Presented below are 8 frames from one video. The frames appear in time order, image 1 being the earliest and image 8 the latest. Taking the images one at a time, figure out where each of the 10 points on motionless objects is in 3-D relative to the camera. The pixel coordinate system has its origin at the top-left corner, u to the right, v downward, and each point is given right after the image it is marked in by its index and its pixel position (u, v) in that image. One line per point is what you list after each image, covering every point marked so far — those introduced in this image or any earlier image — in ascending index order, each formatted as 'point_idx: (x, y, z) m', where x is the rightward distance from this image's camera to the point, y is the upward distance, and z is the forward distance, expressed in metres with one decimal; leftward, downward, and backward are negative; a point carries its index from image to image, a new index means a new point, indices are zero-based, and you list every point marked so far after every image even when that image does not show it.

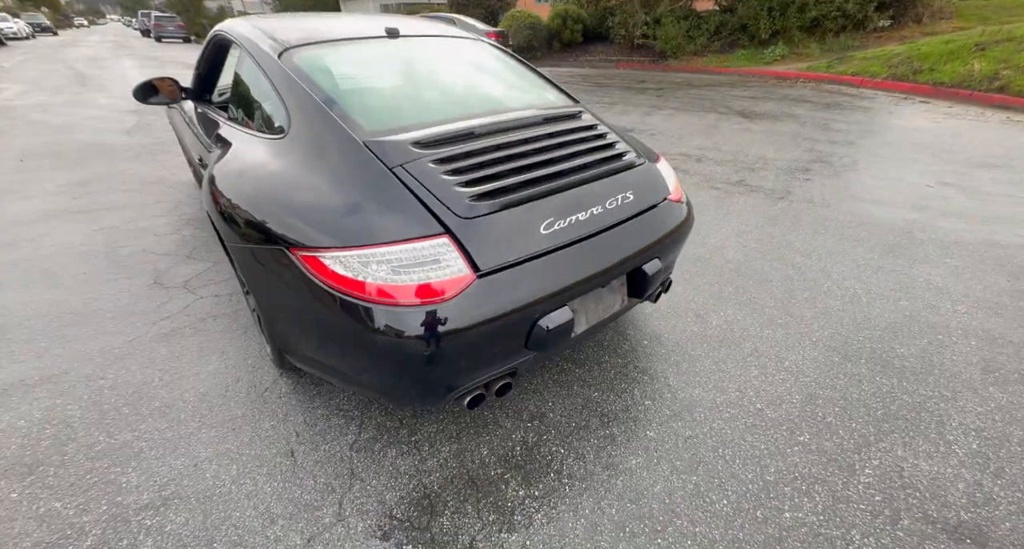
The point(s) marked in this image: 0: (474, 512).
0: (-0.1, -0.8, +1.5) m
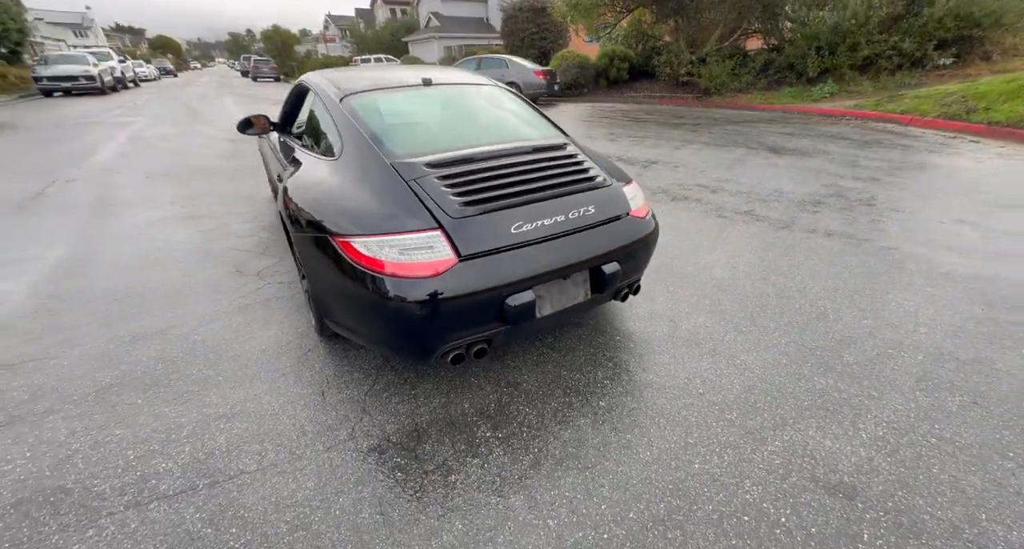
0: (-0.3, -0.7, +2.0) m
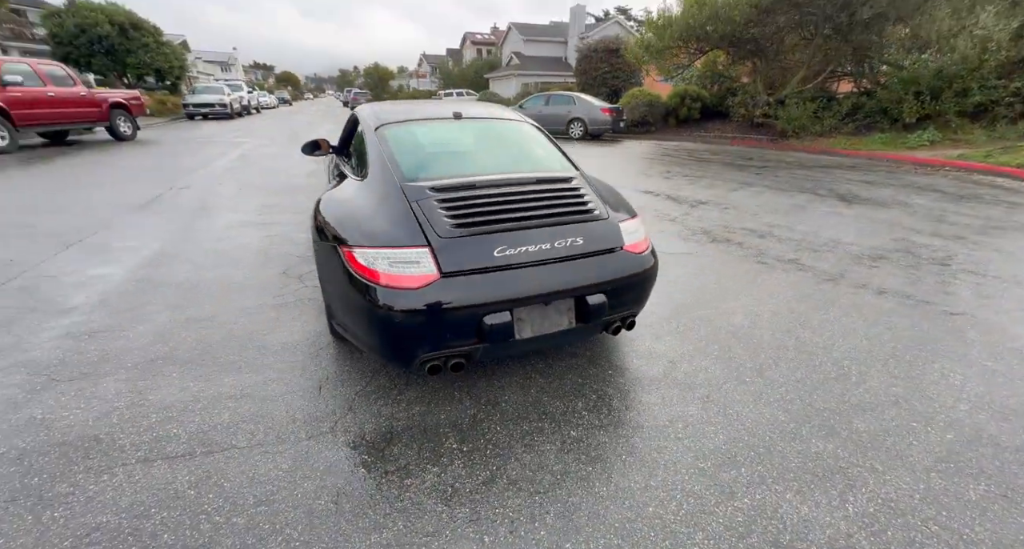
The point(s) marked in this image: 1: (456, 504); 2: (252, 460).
0: (-0.4, -0.8, +2.1) m
1: (-0.2, -0.9, +1.8) m
2: (-1.1, -0.8, +2.0) m
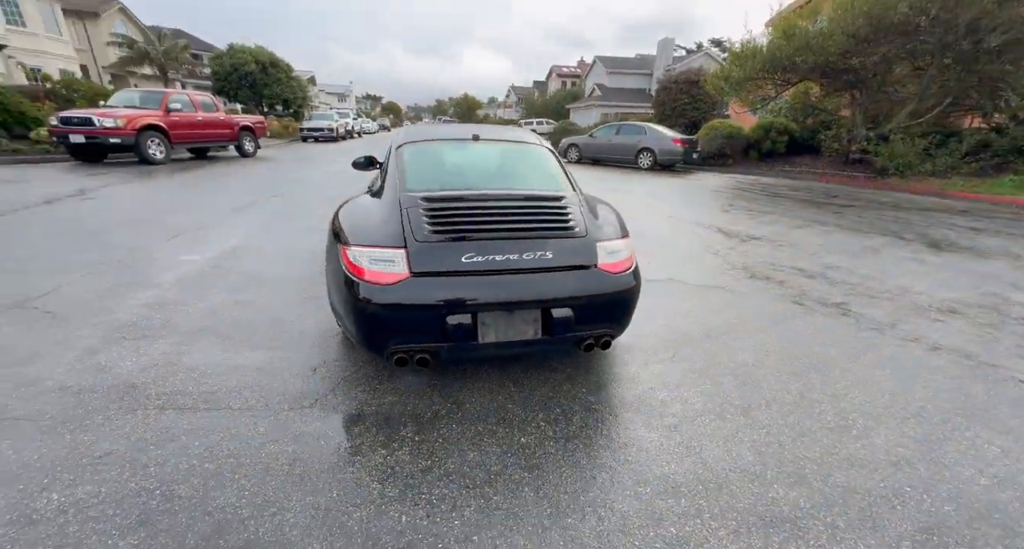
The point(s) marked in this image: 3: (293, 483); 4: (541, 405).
0: (-0.7, -0.8, +2.3) m
1: (-0.5, -0.9, +2.0) m
2: (-1.3, -0.7, +2.3) m
3: (-0.9, -0.9, +2.0) m
4: (+0.2, -0.7, +2.5) m
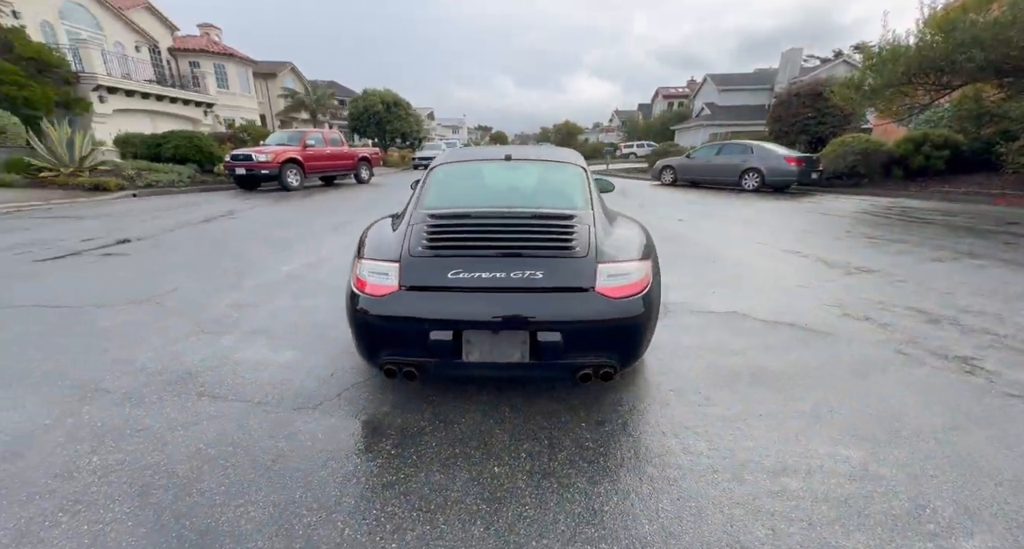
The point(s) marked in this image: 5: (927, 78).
0: (-0.8, -0.8, +2.3) m
1: (-0.7, -0.9, +2.0) m
2: (-1.4, -0.7, +2.5) m
3: (-1.1, -0.9, +2.0) m
4: (+0.1, -0.8, +2.3) m
5: (+8.5, +4.0, +9.3) m
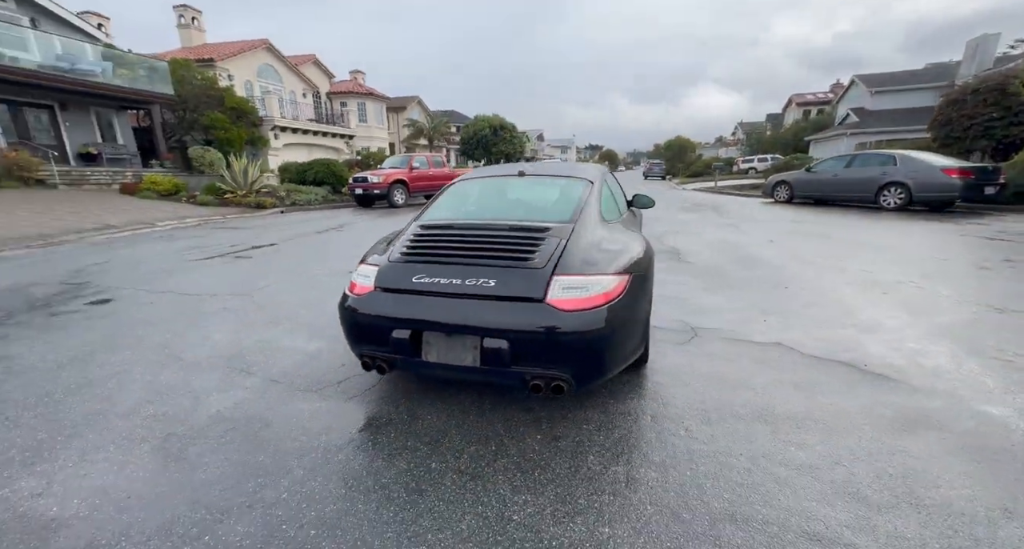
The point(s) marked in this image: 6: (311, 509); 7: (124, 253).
0: (-1.0, -0.8, +2.6) m
1: (-1.0, -0.9, +2.3) m
2: (-1.5, -0.7, +3.0) m
3: (-1.4, -0.9, +2.4) m
4: (-0.2, -0.9, +2.4) m
5: (+10.2, +3.2, +6.8) m
6: (-0.9, -1.0, +2.0) m
7: (-4.5, +0.2, +5.3) m
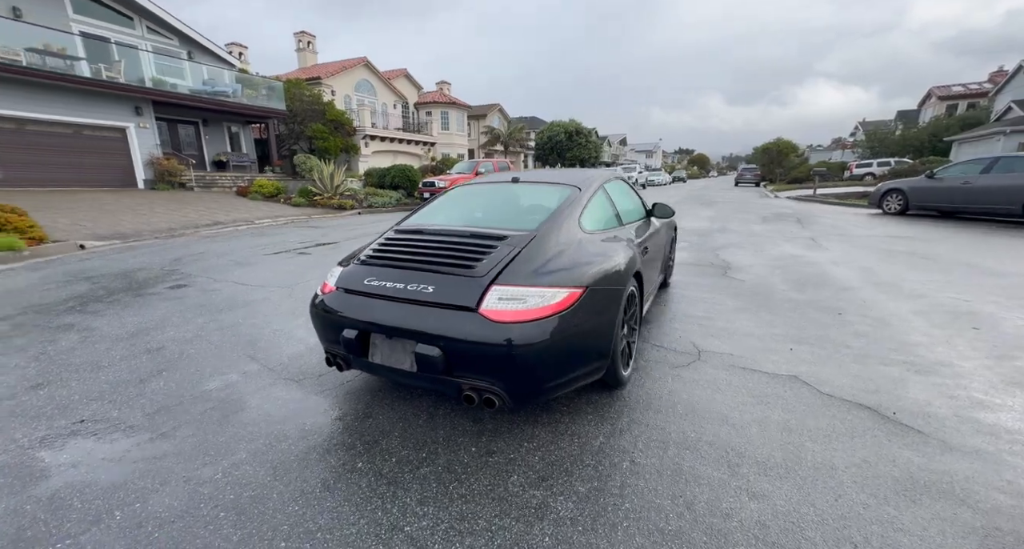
0: (-1.2, -0.8, +2.8) m
1: (-1.4, -0.9, +2.4) m
2: (-1.7, -0.7, +3.2) m
3: (-1.6, -0.8, +2.7) m
4: (-0.5, -0.9, +2.3) m
5: (+10.8, +2.6, +4.3) m
6: (-1.3, -1.0, +2.1) m
7: (-4.0, +0.4, +6.2) m
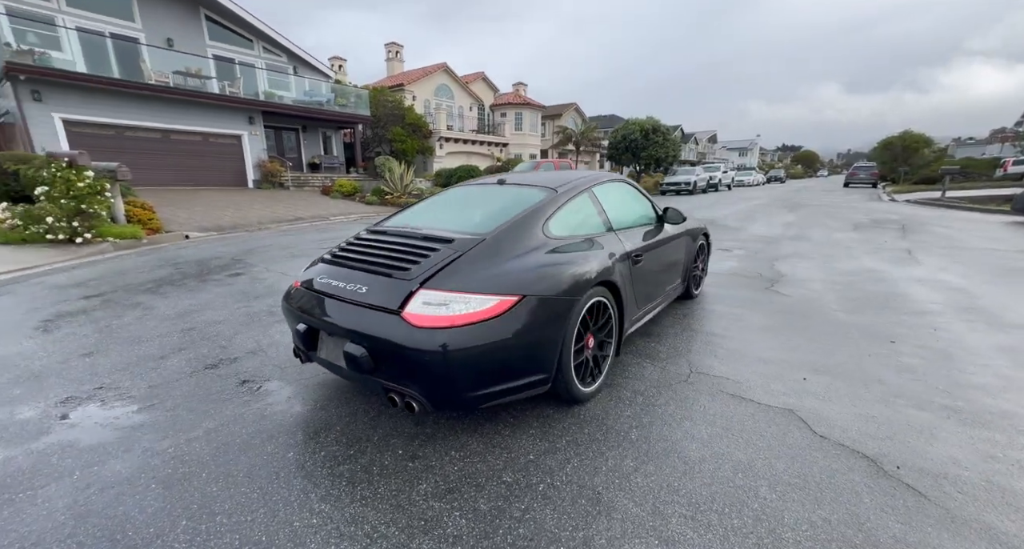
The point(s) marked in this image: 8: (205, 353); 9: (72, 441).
0: (-1.5, -0.8, +2.9) m
1: (-1.7, -0.9, +2.6) m
2: (-1.8, -0.6, +3.4) m
3: (-1.9, -0.8, +2.9) m
4: (-0.8, -0.9, +2.3) m
5: (+10.8, +2.1, +1.7) m
6: (-1.6, -0.9, +2.2) m
7: (-3.4, +0.5, +6.8) m
8: (-2.3, -0.6, +3.3) m
9: (-2.3, -0.9, +2.4) m
